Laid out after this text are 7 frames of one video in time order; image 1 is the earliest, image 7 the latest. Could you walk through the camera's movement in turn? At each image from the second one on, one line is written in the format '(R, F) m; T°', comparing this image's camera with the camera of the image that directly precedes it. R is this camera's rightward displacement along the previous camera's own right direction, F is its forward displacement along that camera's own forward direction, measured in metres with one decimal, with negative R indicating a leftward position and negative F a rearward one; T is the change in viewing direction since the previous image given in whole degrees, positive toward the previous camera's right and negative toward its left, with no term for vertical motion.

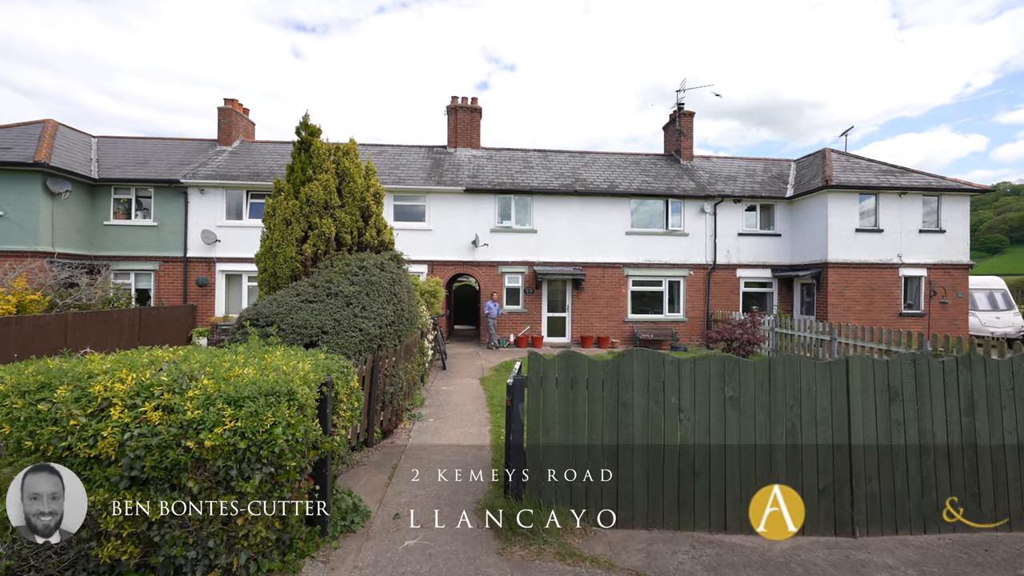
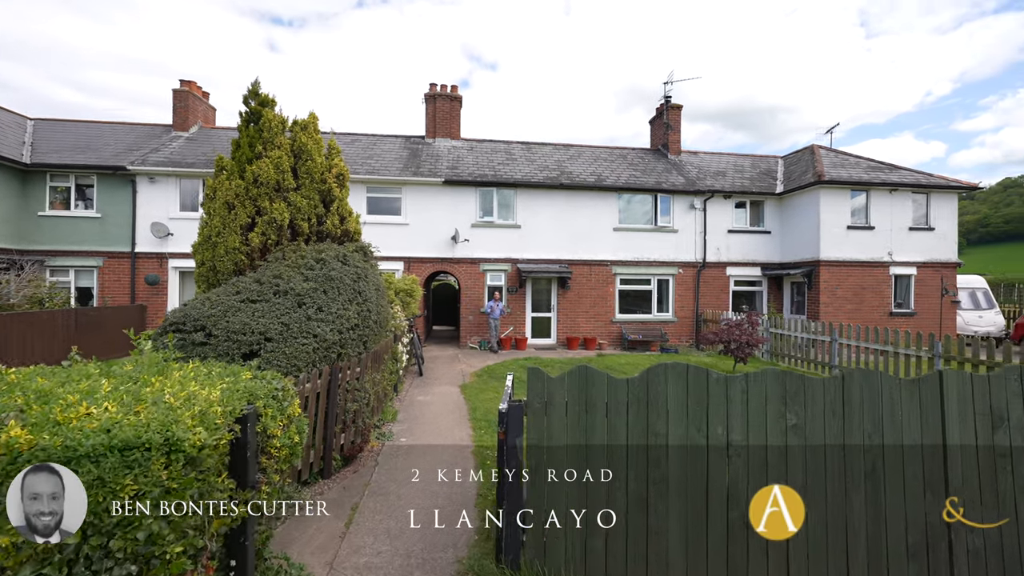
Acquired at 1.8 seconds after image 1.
(-0.1, +0.9) m; +3°
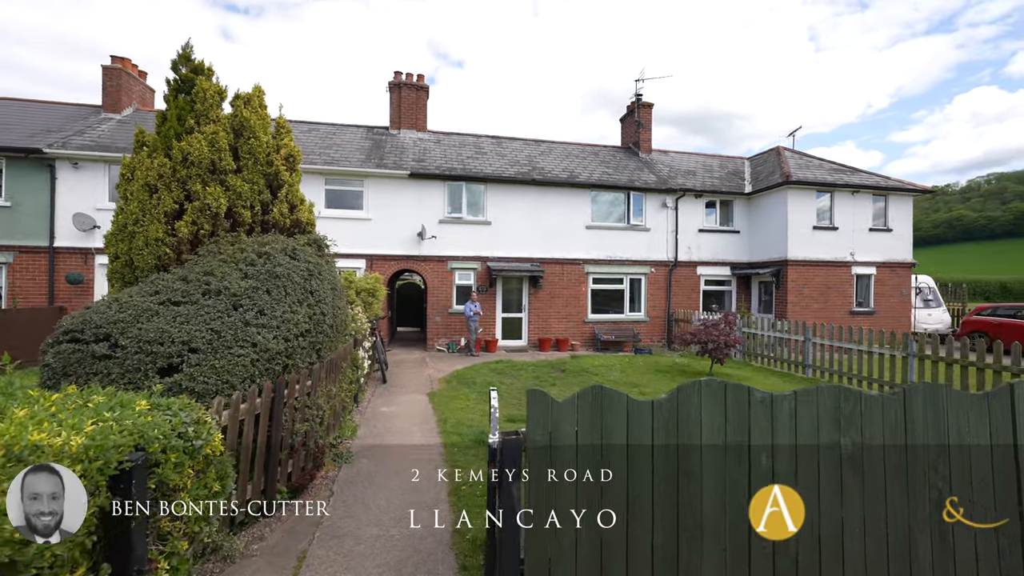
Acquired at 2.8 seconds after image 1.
(-0.1, +0.6) m; +4°
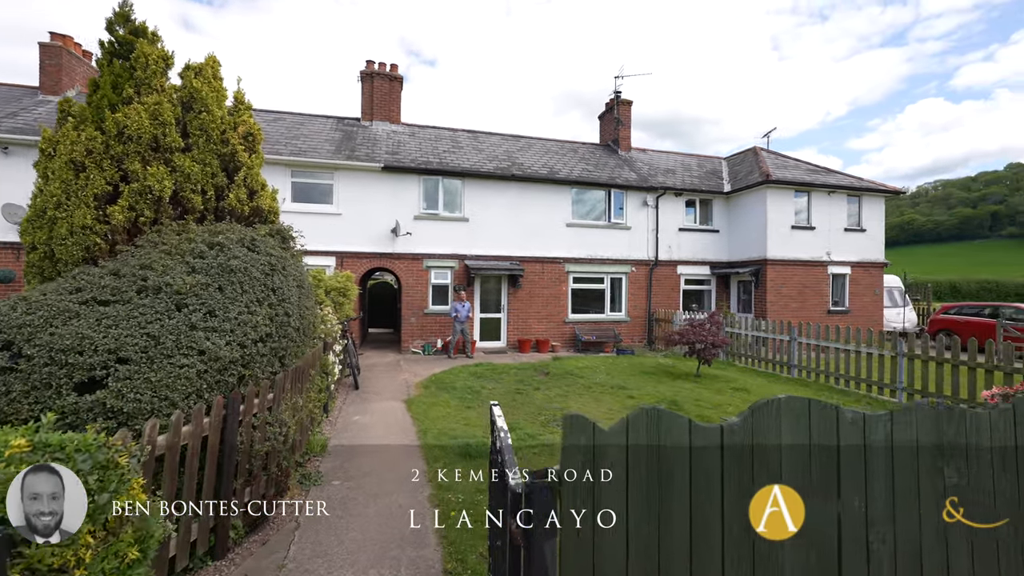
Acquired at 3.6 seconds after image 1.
(-0.2, +0.5) m; +3°
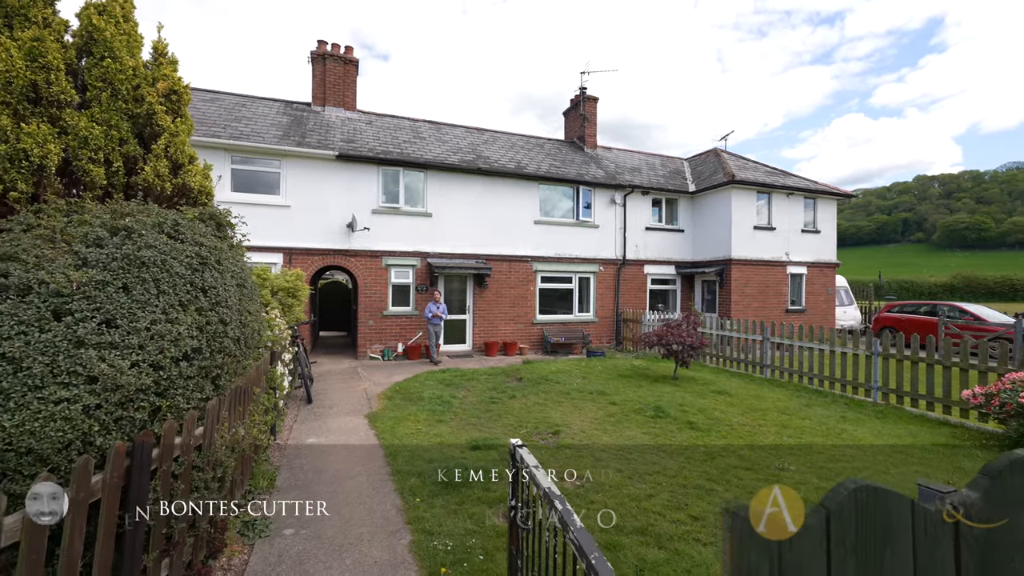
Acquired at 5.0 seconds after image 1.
(-0.4, +0.7) m; +6°
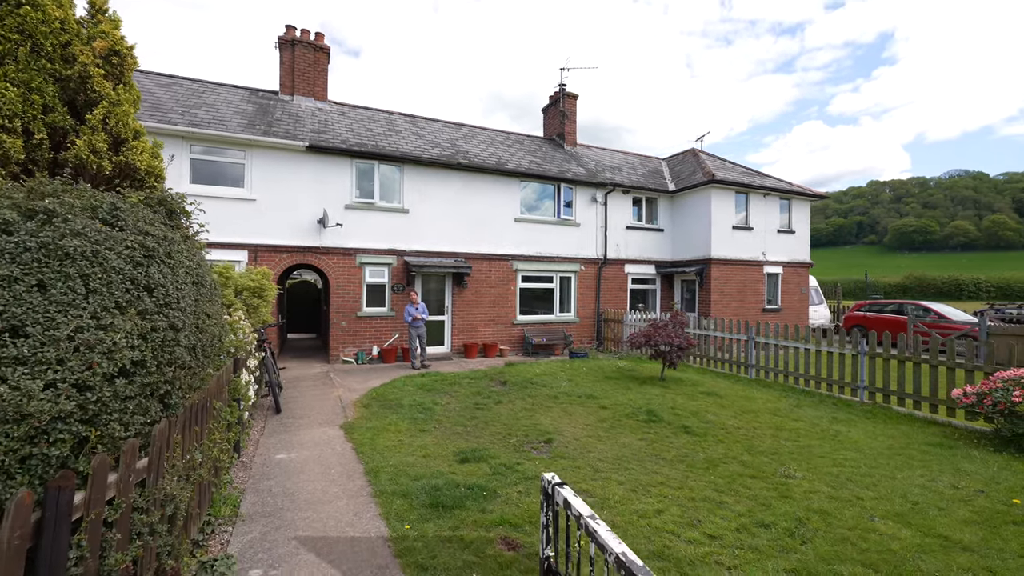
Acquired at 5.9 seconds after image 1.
(-0.2, +0.4) m; +4°
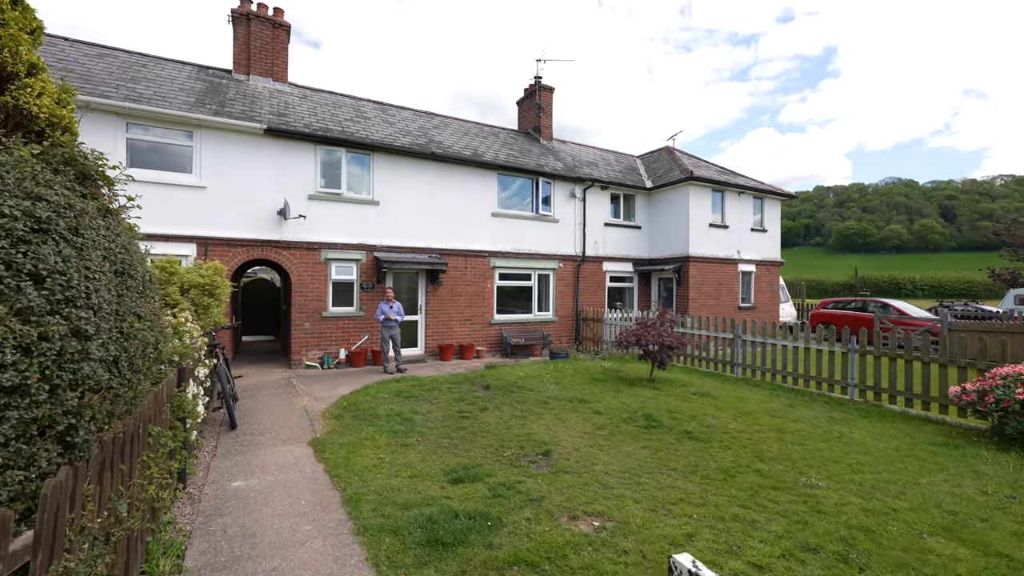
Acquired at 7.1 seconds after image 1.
(-0.4, +0.7) m; +5°
